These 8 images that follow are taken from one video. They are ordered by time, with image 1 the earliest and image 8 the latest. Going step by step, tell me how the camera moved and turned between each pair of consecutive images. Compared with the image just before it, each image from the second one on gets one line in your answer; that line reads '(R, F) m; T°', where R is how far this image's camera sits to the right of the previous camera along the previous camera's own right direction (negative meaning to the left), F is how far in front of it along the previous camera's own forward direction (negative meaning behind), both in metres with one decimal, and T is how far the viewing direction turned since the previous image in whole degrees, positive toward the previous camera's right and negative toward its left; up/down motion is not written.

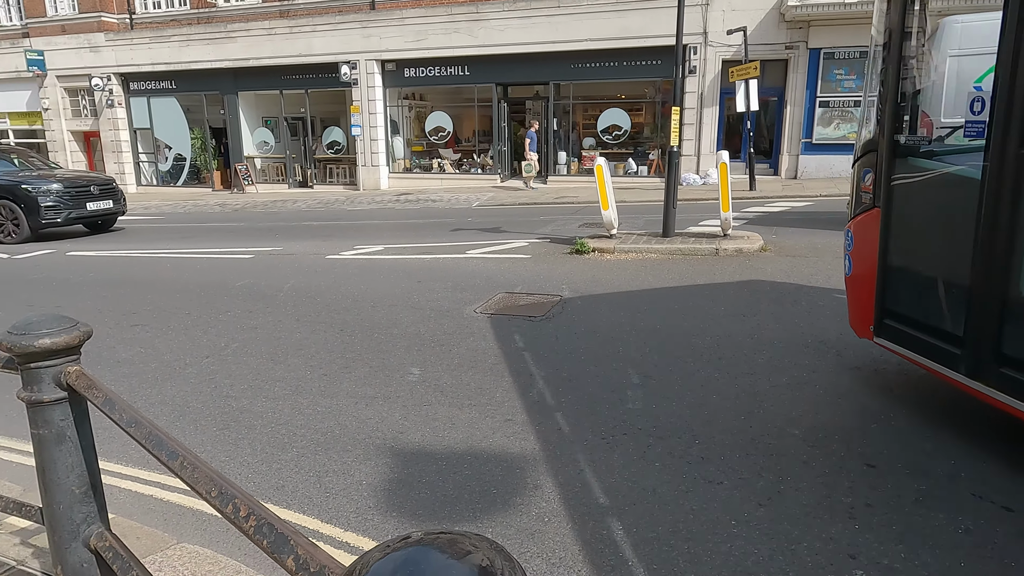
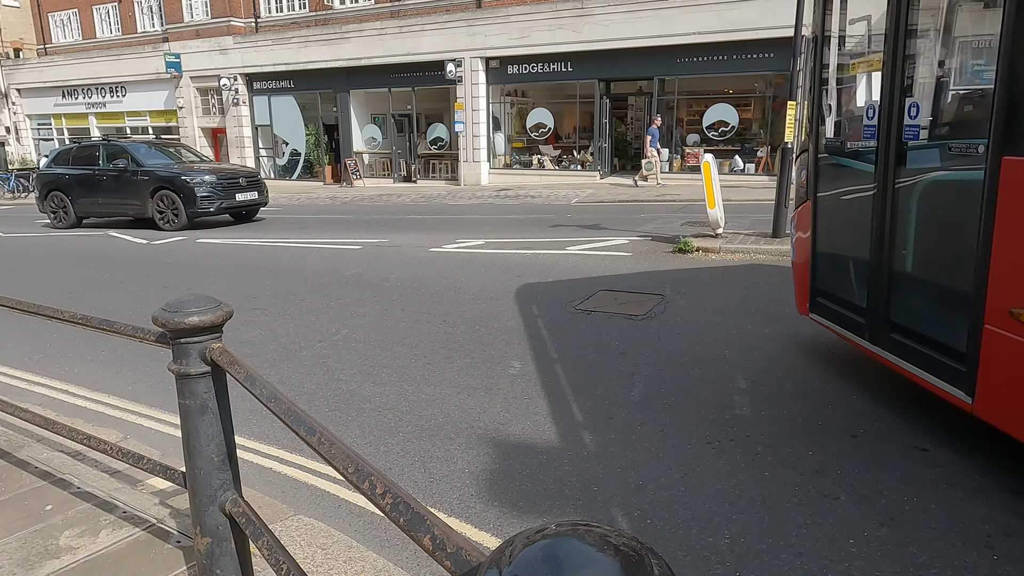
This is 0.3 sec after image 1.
(-0.1, 0.0) m; -8°
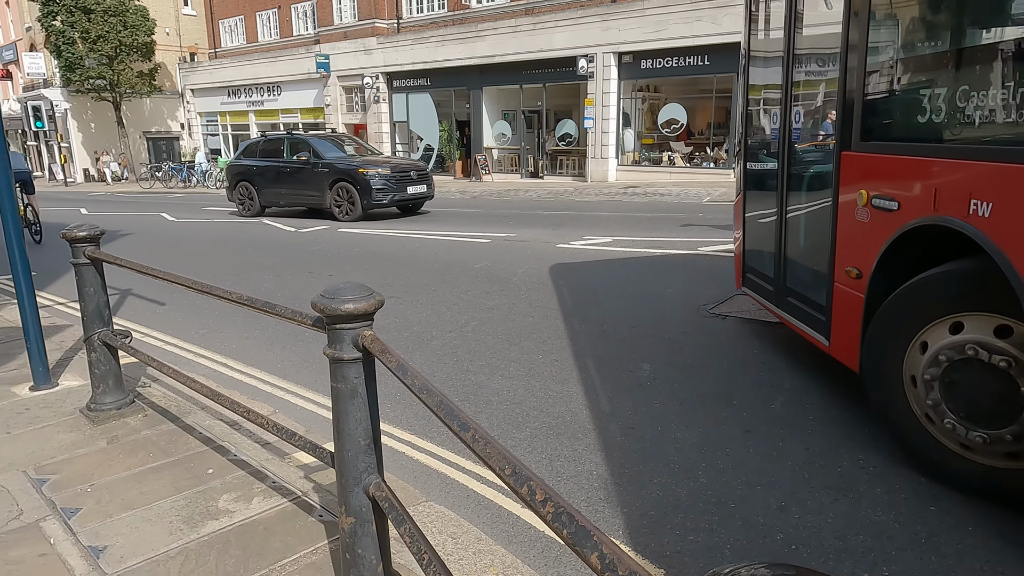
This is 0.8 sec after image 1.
(-0.1, +0.1) m; -10°
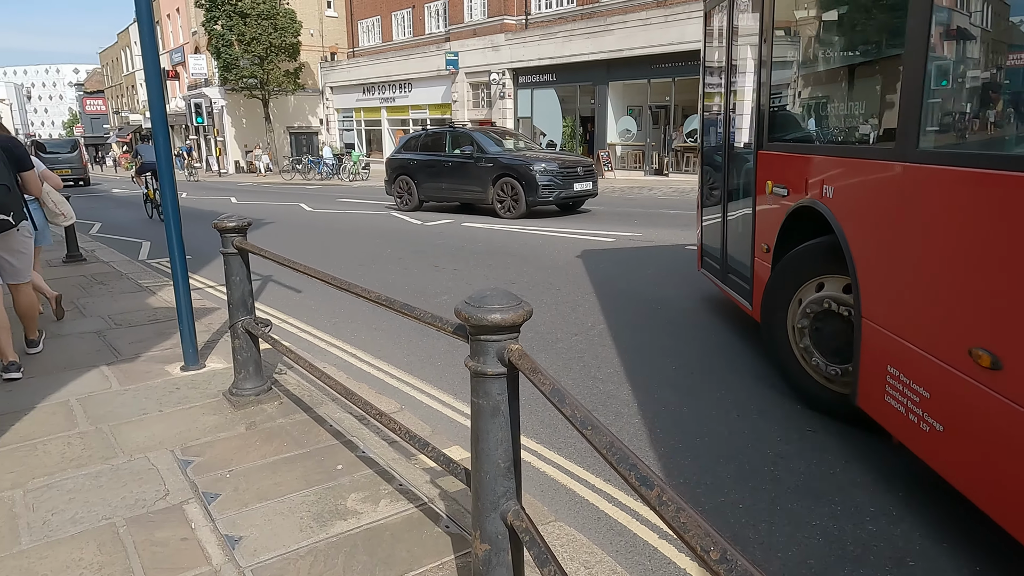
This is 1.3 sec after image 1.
(-0.1, +0.2) m; -10°
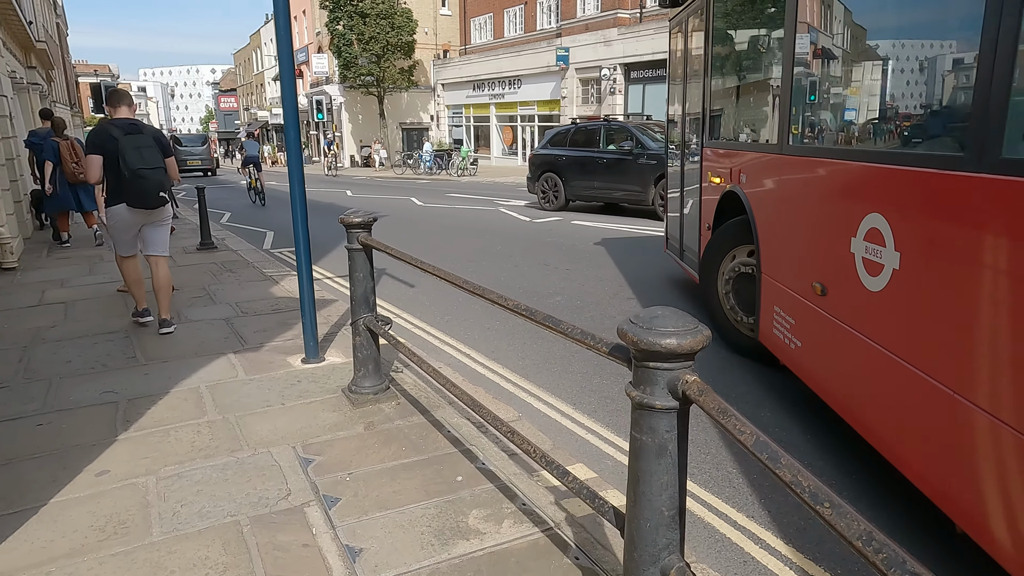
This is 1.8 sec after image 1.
(-0.2, +0.2) m; -9°
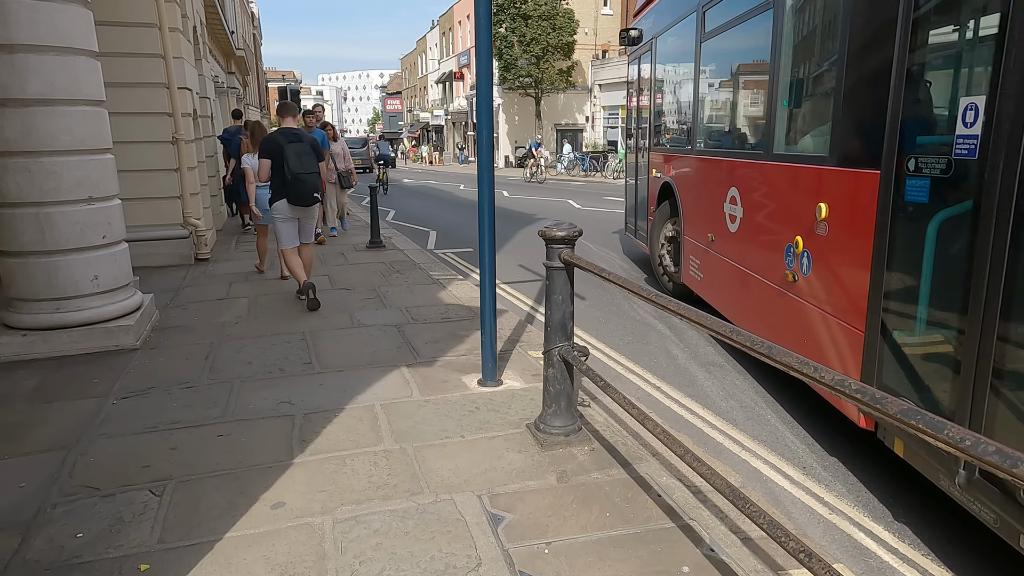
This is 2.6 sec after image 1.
(-0.4, +0.6) m; -12°
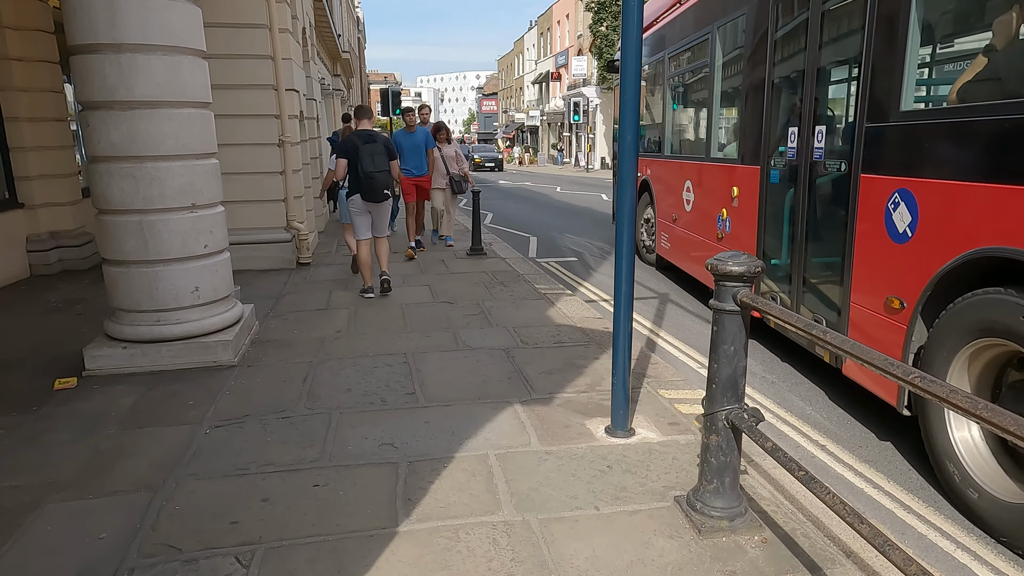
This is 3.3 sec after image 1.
(-0.3, +0.6) m; -8°
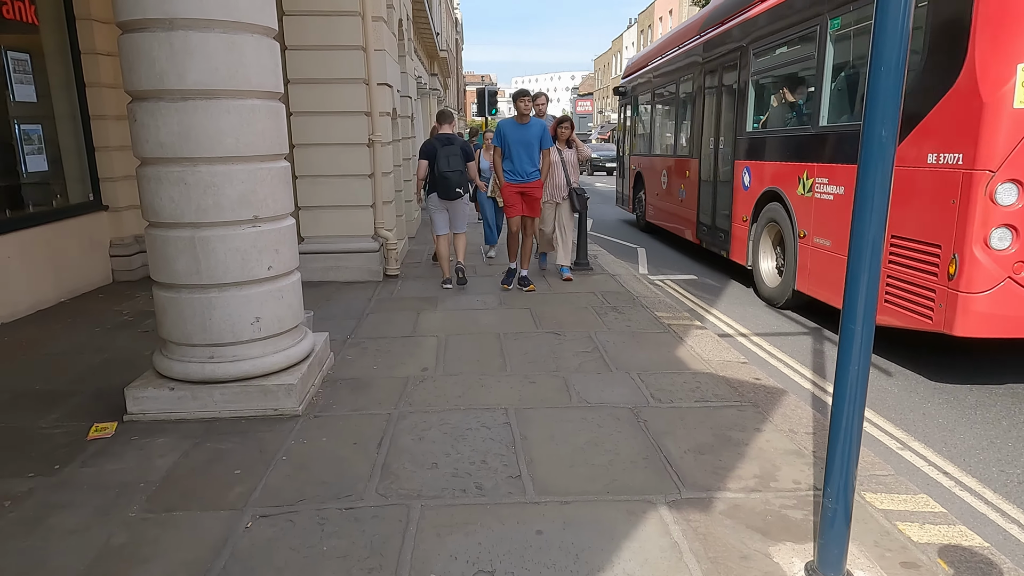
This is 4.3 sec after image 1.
(-0.3, +1.1) m; -8°
